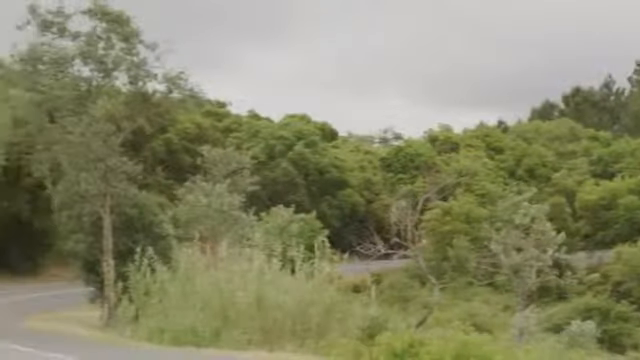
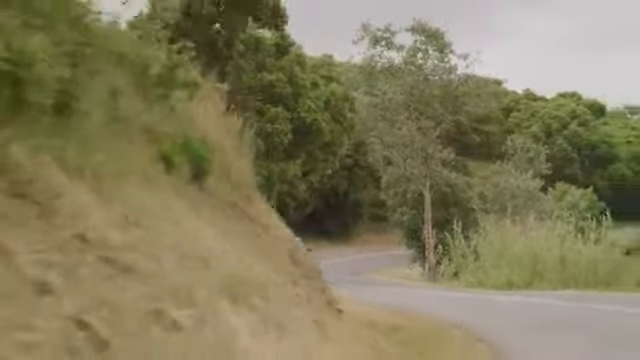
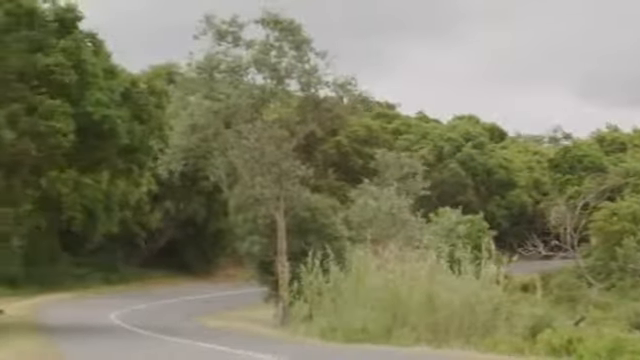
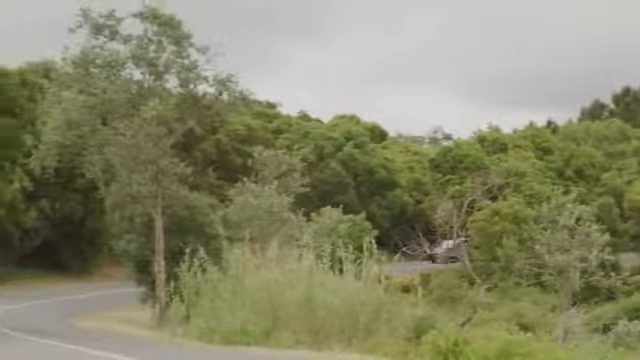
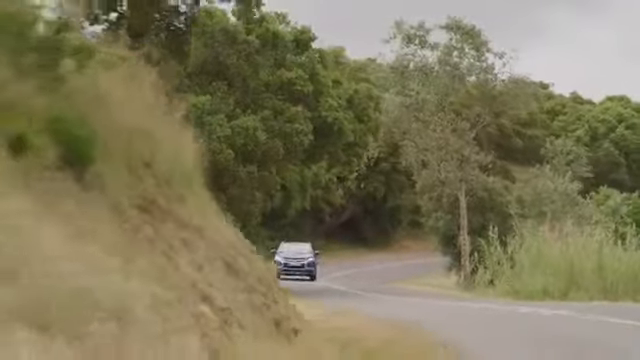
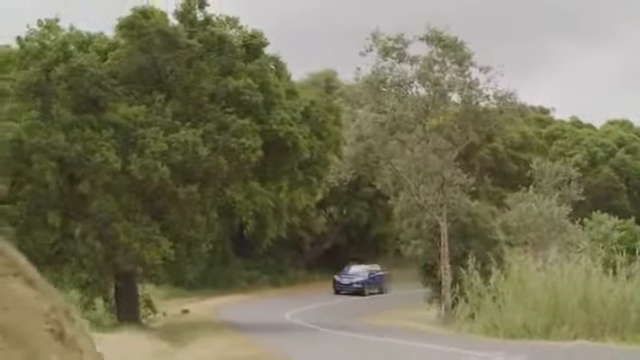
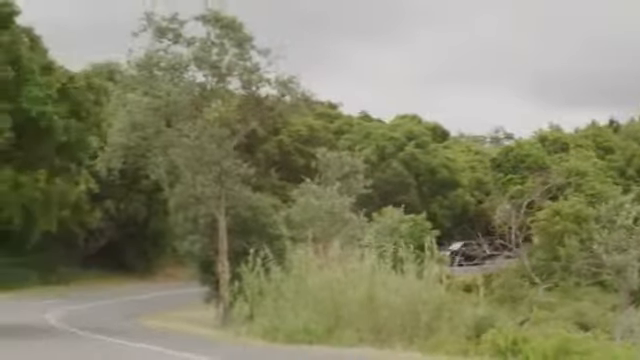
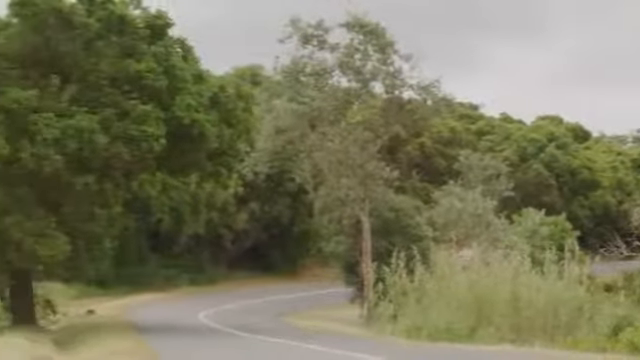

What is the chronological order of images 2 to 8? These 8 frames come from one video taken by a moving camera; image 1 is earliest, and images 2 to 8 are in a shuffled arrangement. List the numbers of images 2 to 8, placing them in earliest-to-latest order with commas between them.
4, 7, 3, 8, 6, 5, 2
